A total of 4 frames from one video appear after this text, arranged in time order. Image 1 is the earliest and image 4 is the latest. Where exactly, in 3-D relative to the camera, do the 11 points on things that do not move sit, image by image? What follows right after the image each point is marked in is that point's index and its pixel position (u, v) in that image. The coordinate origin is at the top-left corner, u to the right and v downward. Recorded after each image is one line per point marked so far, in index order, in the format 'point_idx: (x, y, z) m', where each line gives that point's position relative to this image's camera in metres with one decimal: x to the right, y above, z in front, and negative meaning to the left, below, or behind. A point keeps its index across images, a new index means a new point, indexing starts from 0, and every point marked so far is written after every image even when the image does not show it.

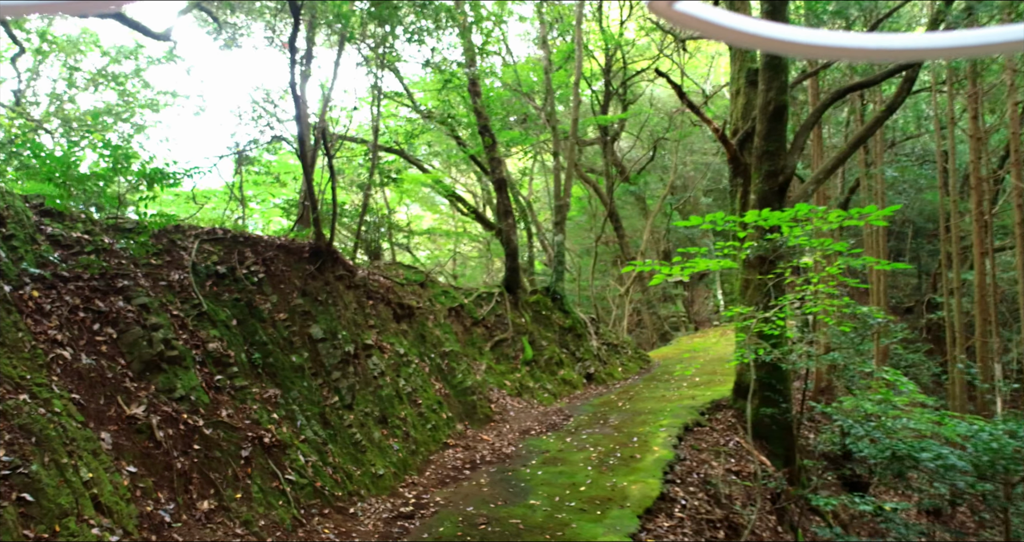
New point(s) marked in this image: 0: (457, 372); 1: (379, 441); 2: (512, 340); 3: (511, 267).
0: (-0.7, -1.2, +8.7) m
1: (-1.2, -1.5, +6.4) m
2: (0.0, -1.0, +10.7) m
3: (0.0, +0.1, +11.6) m
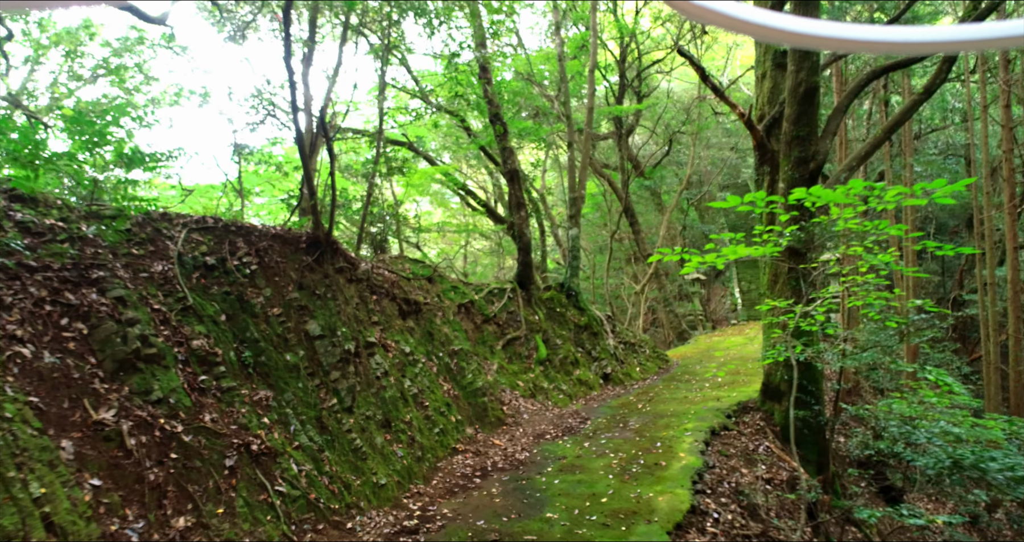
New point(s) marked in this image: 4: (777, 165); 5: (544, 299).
0: (-0.5, -1.2, +8.1) m
1: (-1.1, -1.4, +5.9) m
2: (+0.2, -1.0, +10.1) m
3: (+0.2, +0.1, +11.0) m
4: (+3.3, +1.3, +9.1) m
5: (+0.5, -0.5, +11.5) m
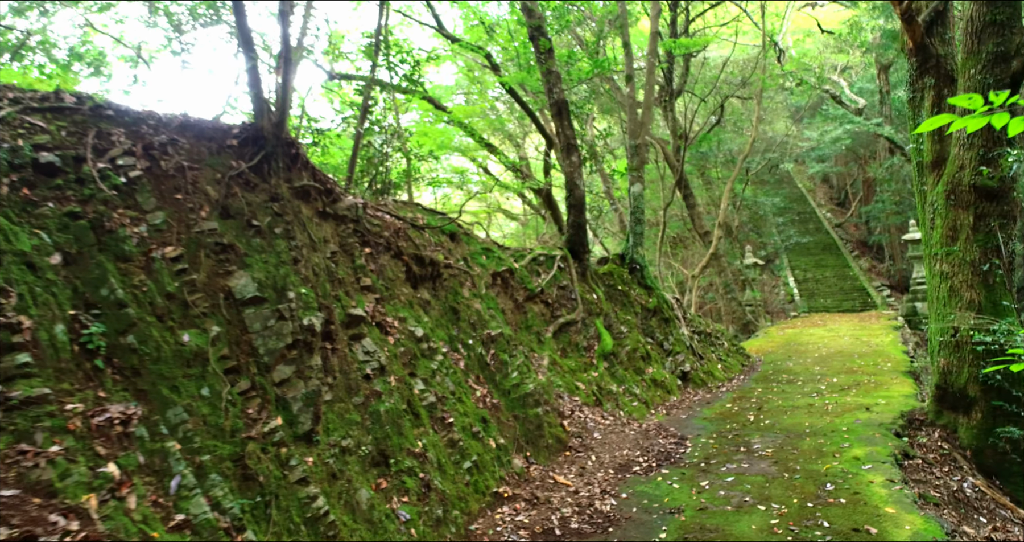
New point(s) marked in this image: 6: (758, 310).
0: (0.0, -0.7, +5.4) m
1: (-0.6, -1.0, +3.1) m
2: (+0.7, -0.6, +7.4) m
3: (+0.7, +0.6, +8.3) m
4: (+3.8, +1.7, +6.3) m
5: (+1.1, 0.0, +8.7) m
6: (+6.3, -1.0, +18.5) m
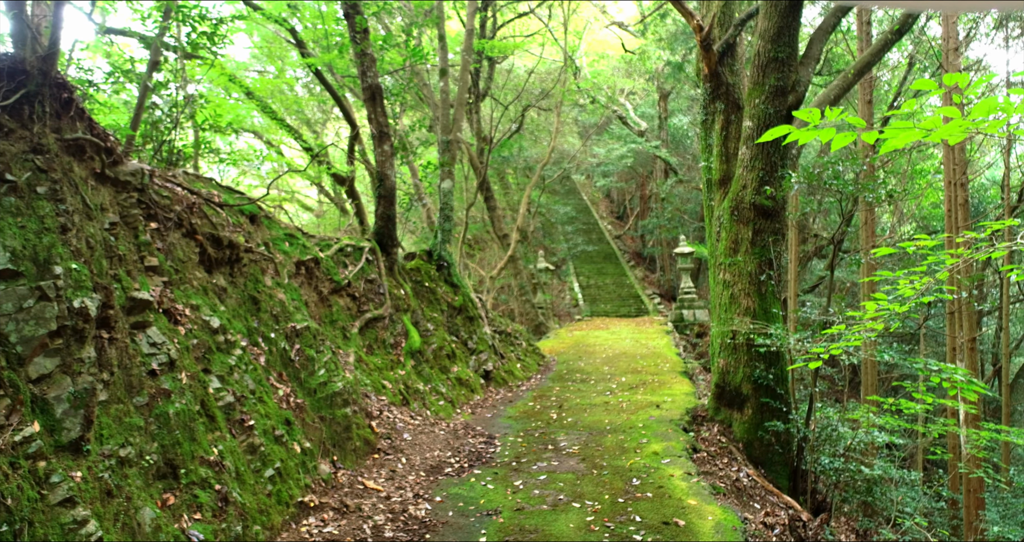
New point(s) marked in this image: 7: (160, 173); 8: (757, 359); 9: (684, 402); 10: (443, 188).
0: (-1.4, -0.7, +5.0) m
1: (-1.3, -0.9, +2.6) m
2: (-1.2, -0.5, +7.1) m
3: (-1.4, +0.6, +7.9) m
4: (+2.2, +1.6, +6.9) m
5: (-1.2, 0.0, +8.5) m
6: (+0.9, -1.1, +19.4) m
7: (-2.2, +0.6, +4.5) m
8: (+2.2, -0.8, +6.3) m
9: (+1.7, -1.3, +7.4) m
10: (-0.9, +1.1, +9.5) m
